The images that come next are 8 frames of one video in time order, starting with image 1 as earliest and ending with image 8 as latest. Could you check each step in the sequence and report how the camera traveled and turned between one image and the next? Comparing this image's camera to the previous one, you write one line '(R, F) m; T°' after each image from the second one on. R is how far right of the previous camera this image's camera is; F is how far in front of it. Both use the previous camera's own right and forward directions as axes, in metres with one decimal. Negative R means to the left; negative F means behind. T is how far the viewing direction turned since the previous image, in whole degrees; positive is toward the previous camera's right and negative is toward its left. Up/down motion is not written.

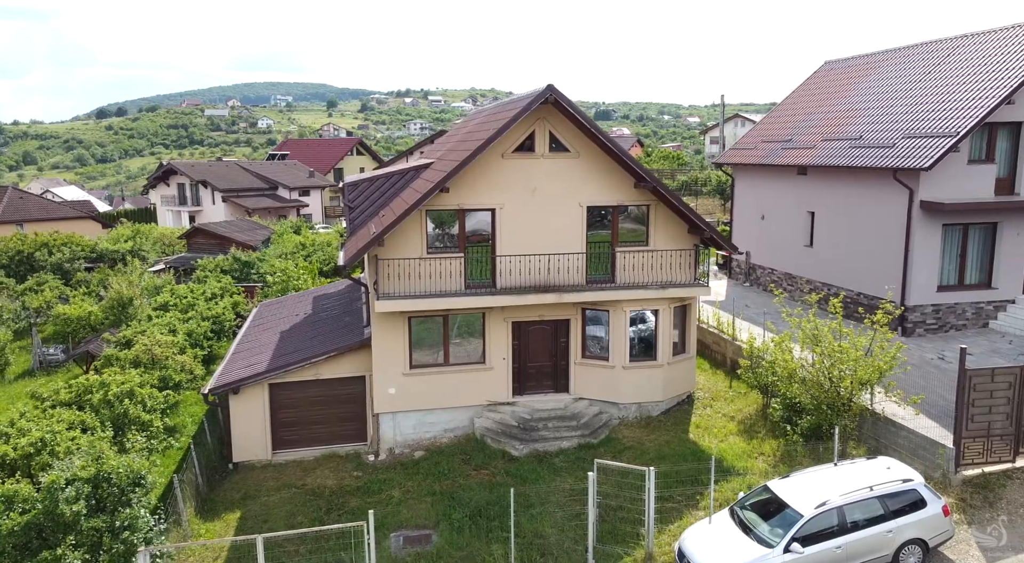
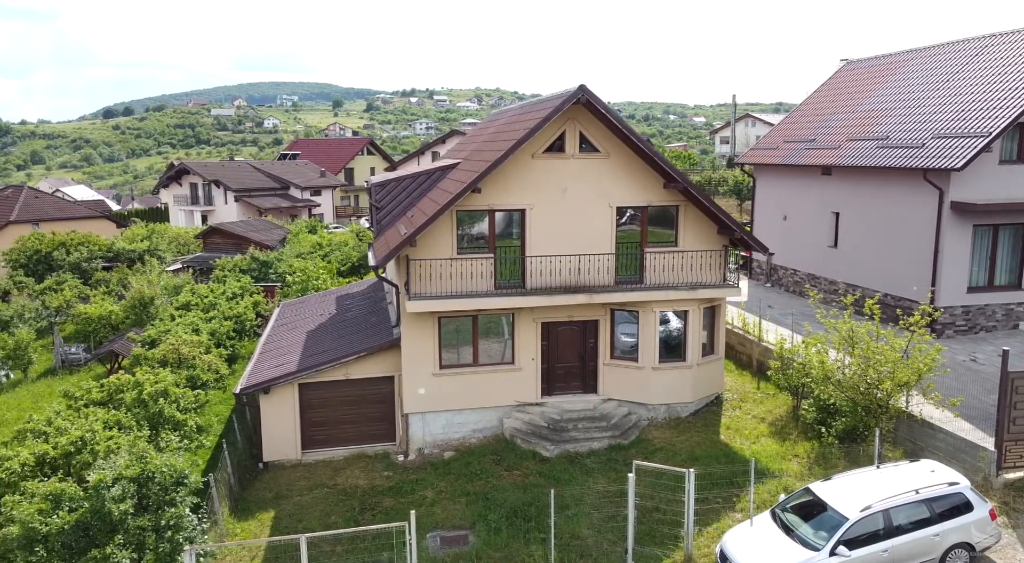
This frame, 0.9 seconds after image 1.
(-0.5, 0.0) m; 0°
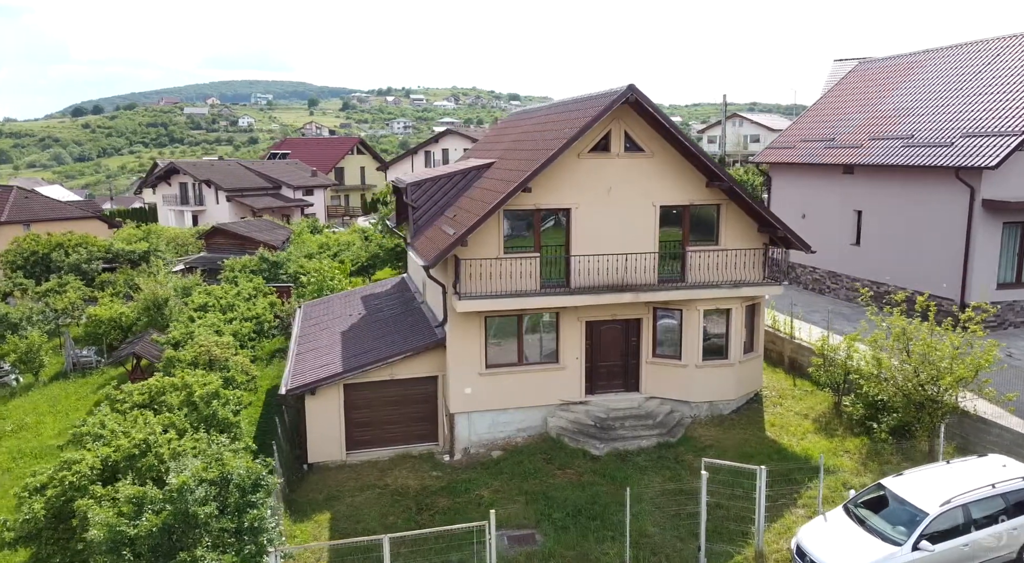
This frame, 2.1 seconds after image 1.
(-1.5, 0.0) m; +2°
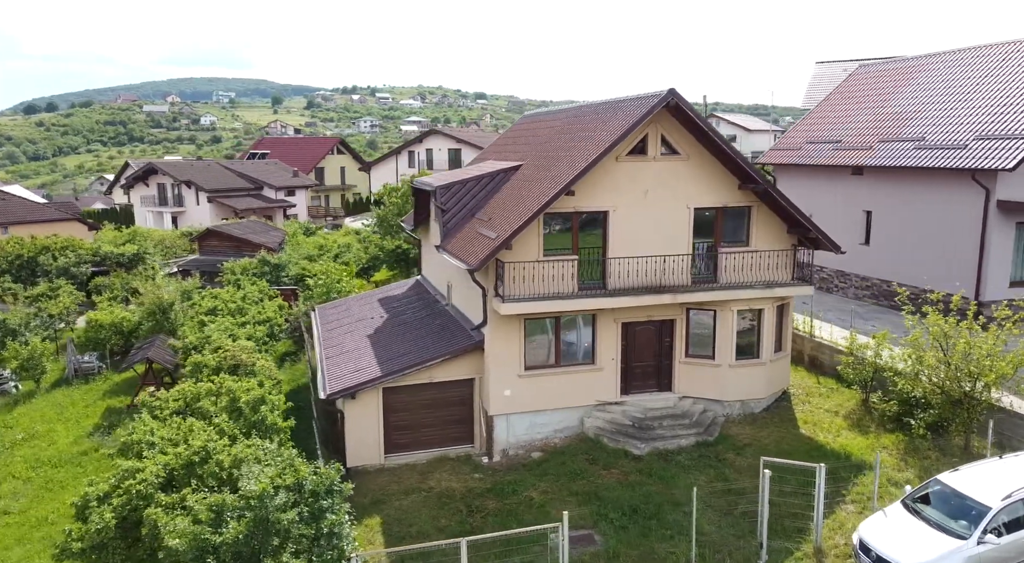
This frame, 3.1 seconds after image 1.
(-1.5, -0.1) m; +2°
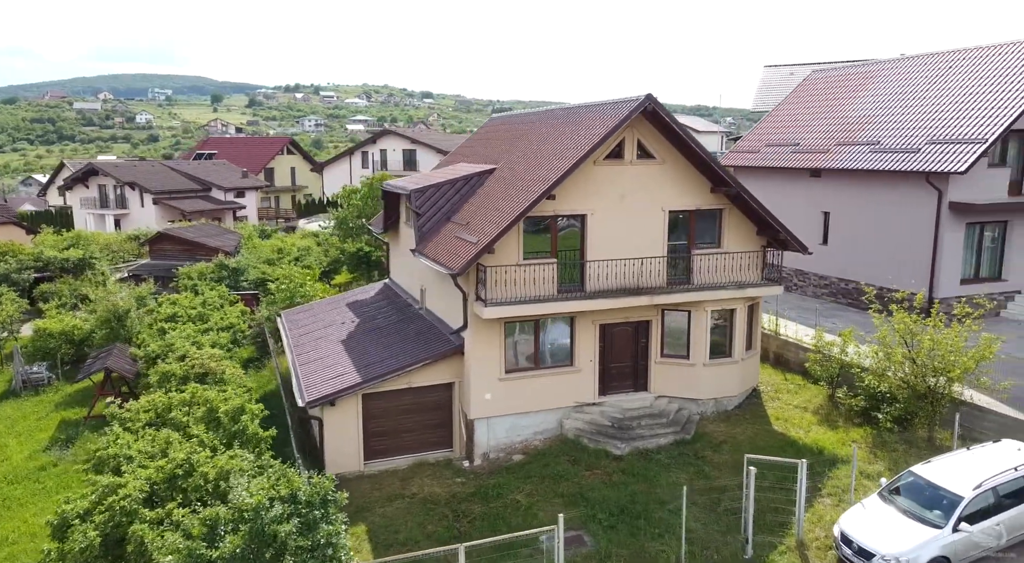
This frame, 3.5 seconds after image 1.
(-0.7, -0.1) m; +4°
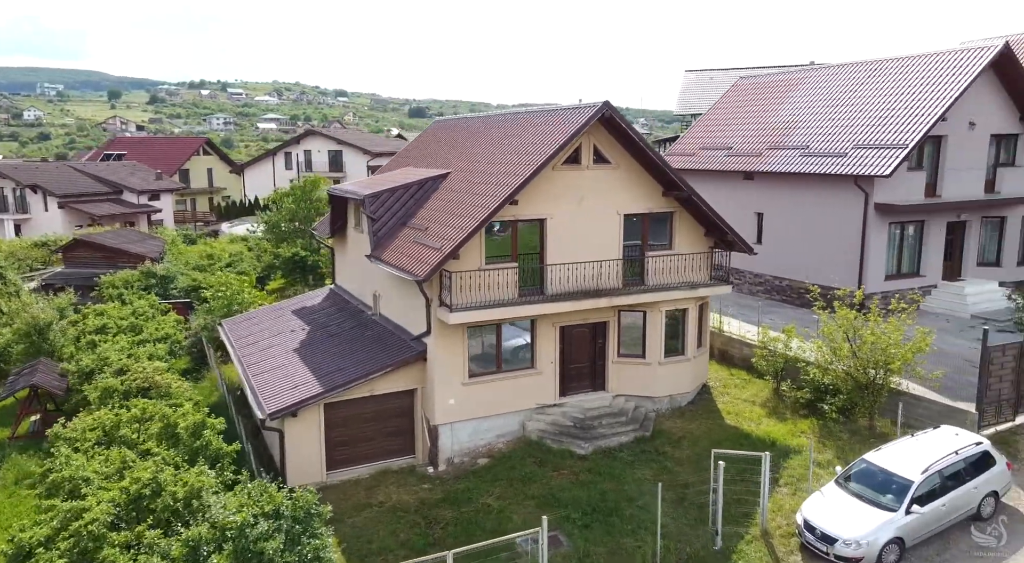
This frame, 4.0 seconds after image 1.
(-0.9, -0.1) m; +6°
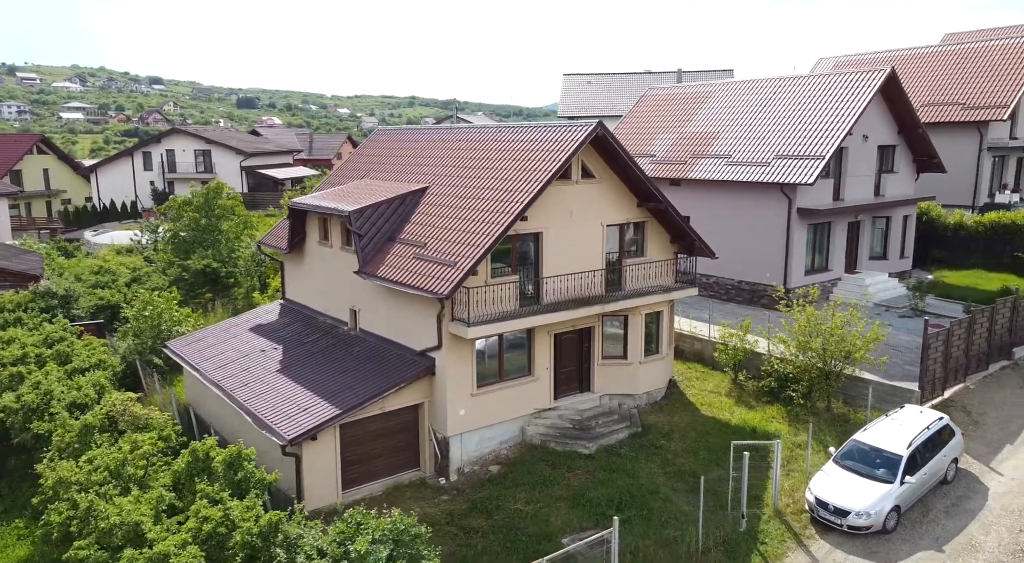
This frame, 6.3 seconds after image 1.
(-3.7, -0.4) m; +12°
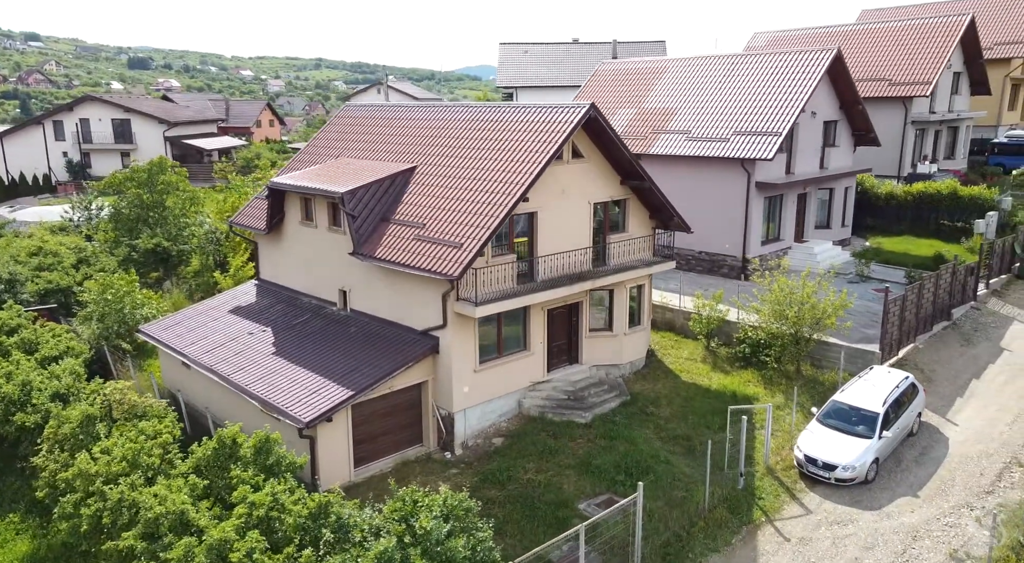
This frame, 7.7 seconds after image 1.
(-2.1, -0.5) m; +6°
